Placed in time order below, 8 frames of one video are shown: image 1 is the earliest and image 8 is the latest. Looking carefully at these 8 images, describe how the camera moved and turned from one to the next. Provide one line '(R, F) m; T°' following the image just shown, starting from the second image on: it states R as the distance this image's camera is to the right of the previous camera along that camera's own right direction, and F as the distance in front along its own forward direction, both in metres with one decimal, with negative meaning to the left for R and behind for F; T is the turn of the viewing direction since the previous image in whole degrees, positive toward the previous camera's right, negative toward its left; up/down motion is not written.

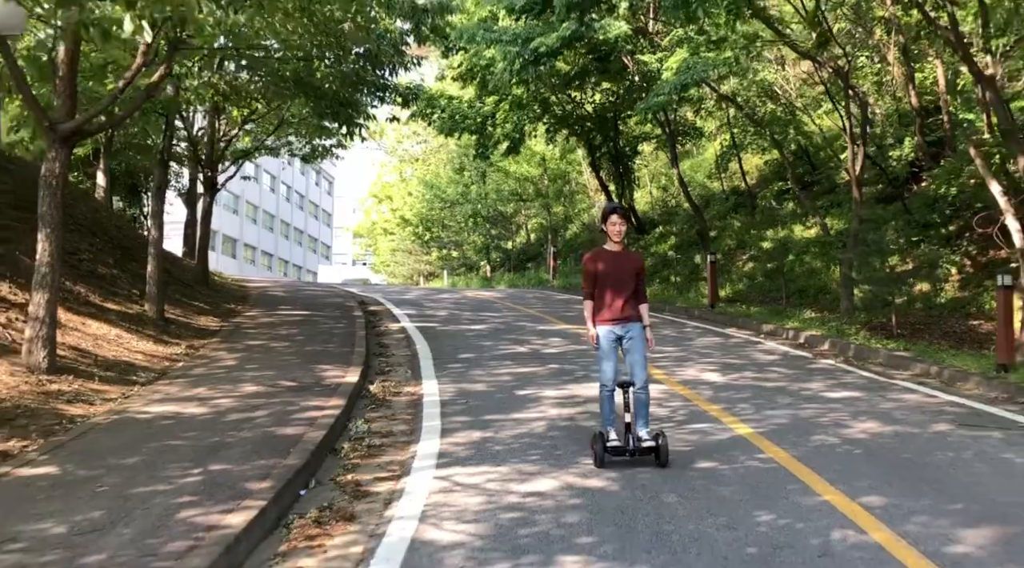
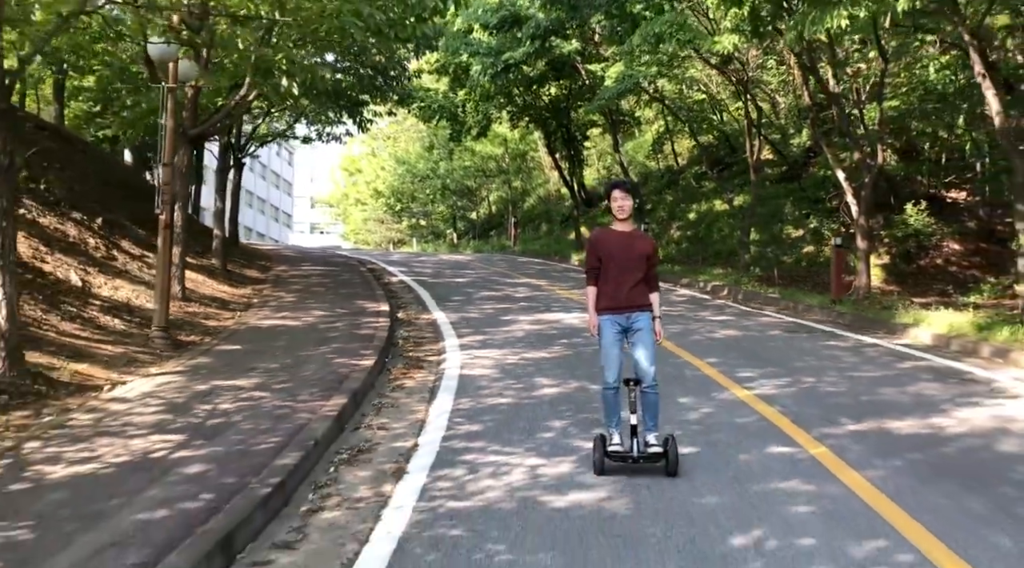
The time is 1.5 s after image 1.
(-0.5, -4.7) m; +3°
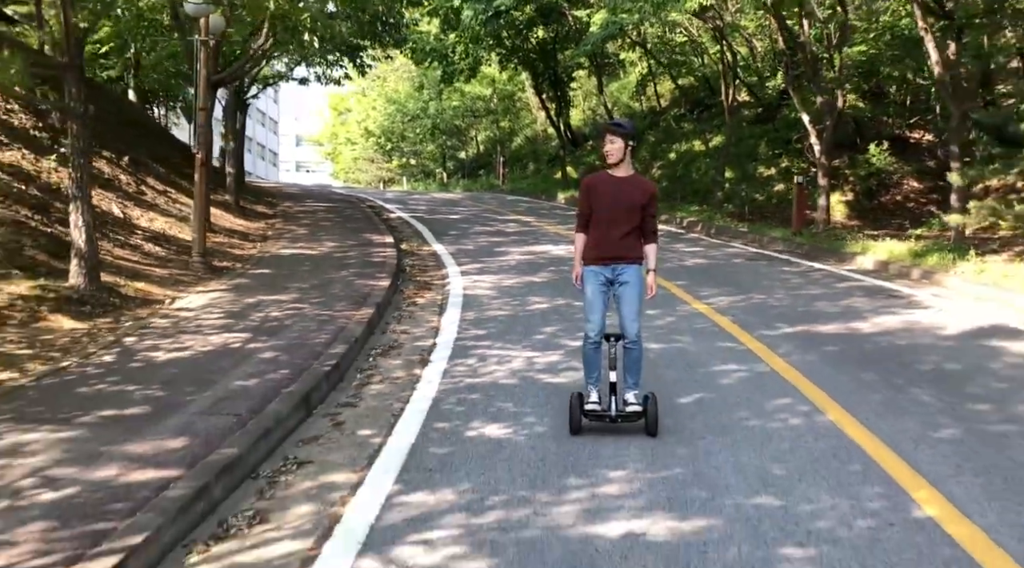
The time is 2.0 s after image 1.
(-0.1, -1.7) m; +1°
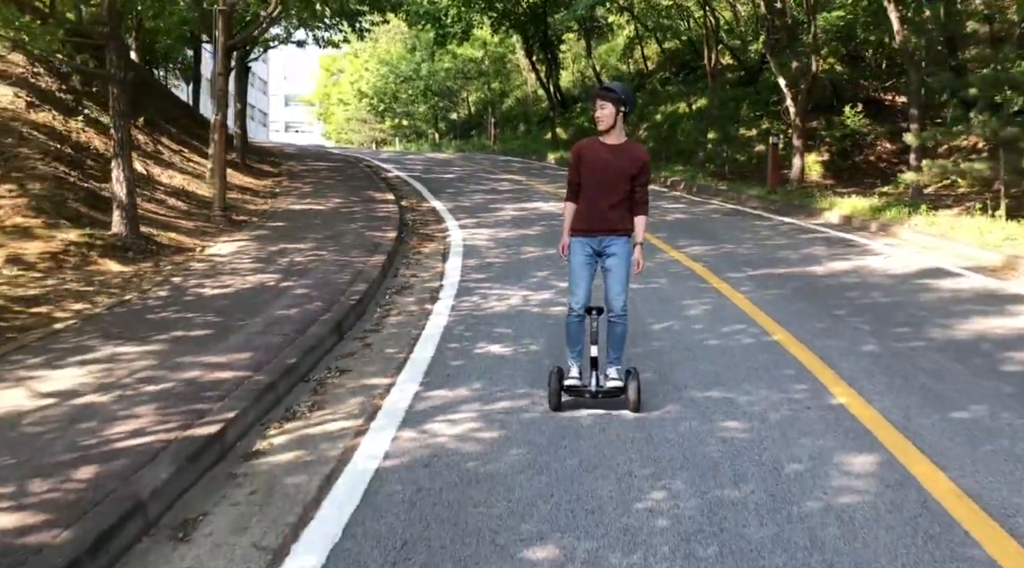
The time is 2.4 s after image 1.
(-0.1, -1.2) m; +1°
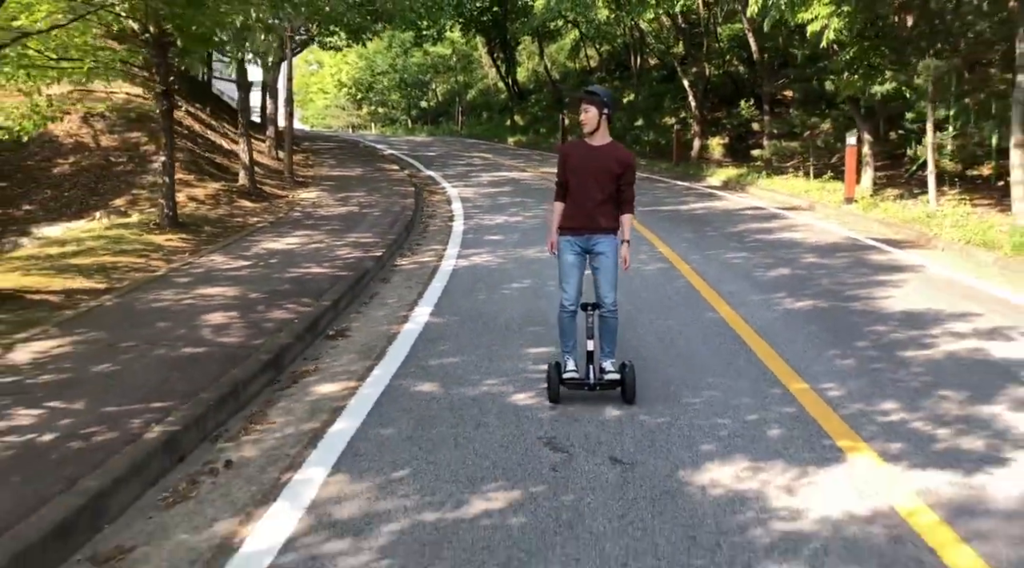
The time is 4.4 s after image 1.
(-0.5, -6.5) m; +3°
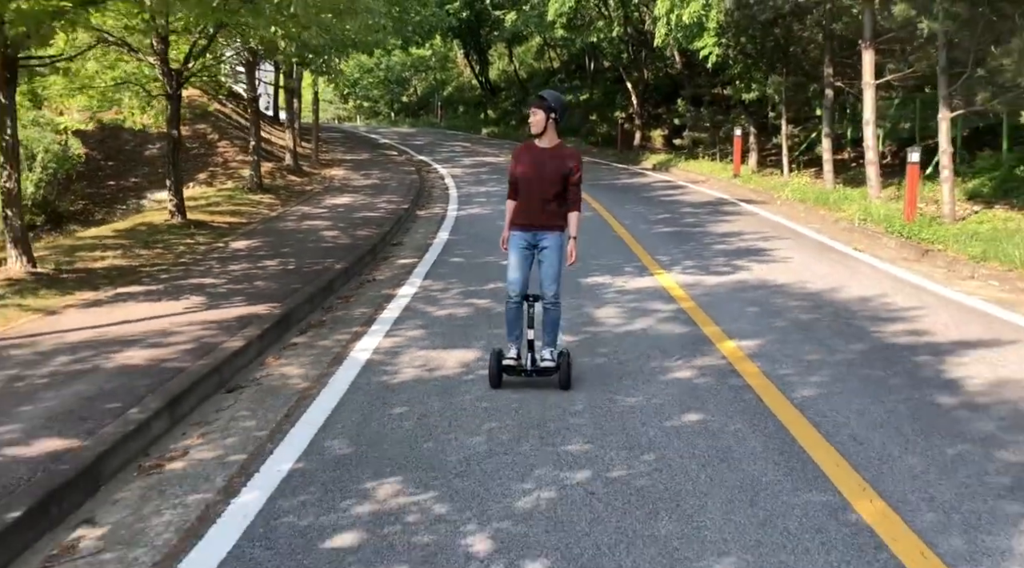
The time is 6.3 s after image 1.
(-0.3, -5.9) m; +2°
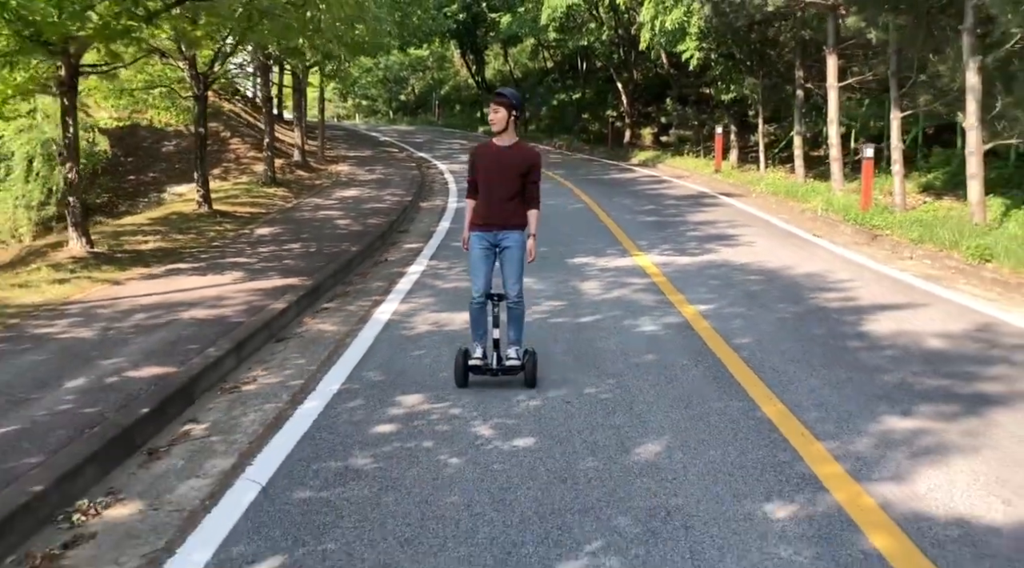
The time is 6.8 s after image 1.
(0.0, -1.5) m; 0°
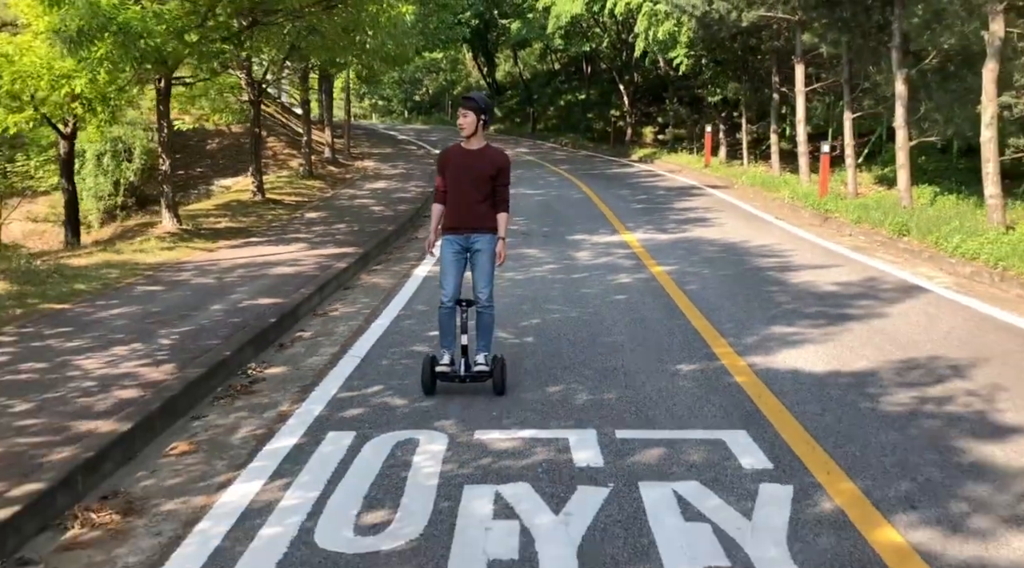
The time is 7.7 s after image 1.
(0.0, -2.6) m; -1°
